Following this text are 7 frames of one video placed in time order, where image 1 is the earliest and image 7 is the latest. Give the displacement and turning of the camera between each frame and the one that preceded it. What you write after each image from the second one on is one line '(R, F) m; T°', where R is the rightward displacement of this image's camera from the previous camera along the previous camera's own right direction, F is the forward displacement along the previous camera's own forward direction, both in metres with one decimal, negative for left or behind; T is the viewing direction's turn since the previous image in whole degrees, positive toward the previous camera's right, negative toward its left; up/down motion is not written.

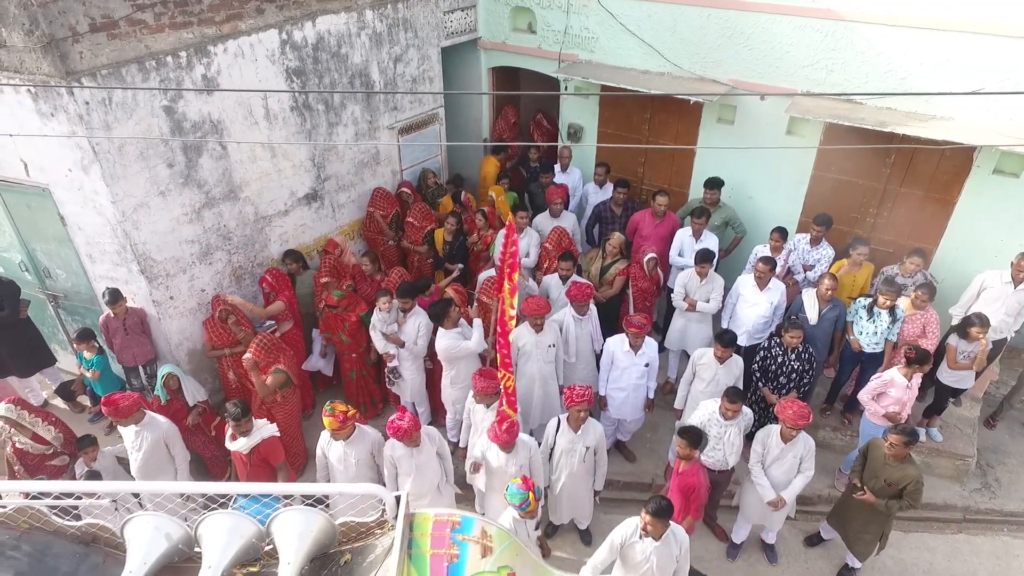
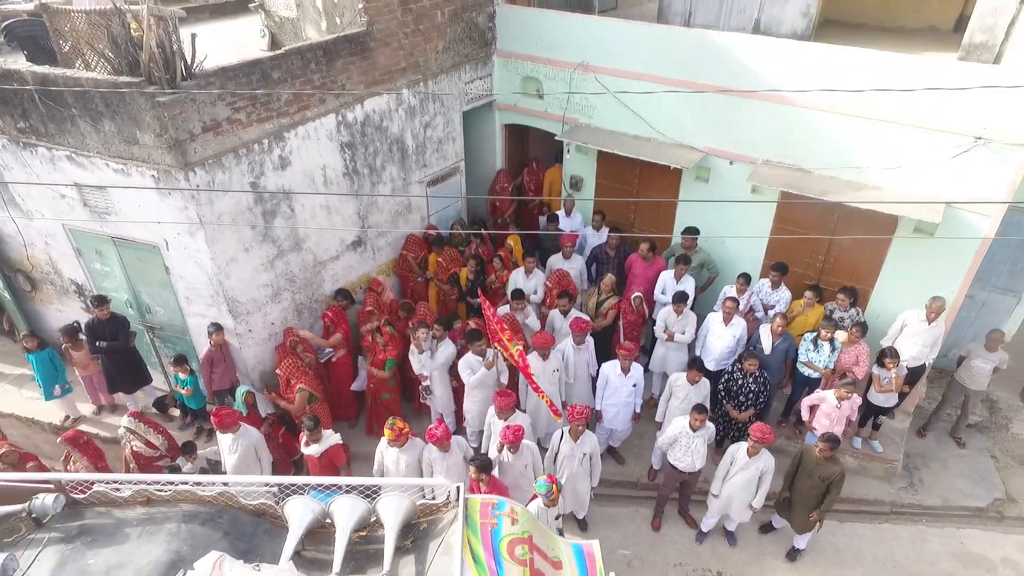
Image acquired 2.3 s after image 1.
(-0.1, -1.1) m; 0°
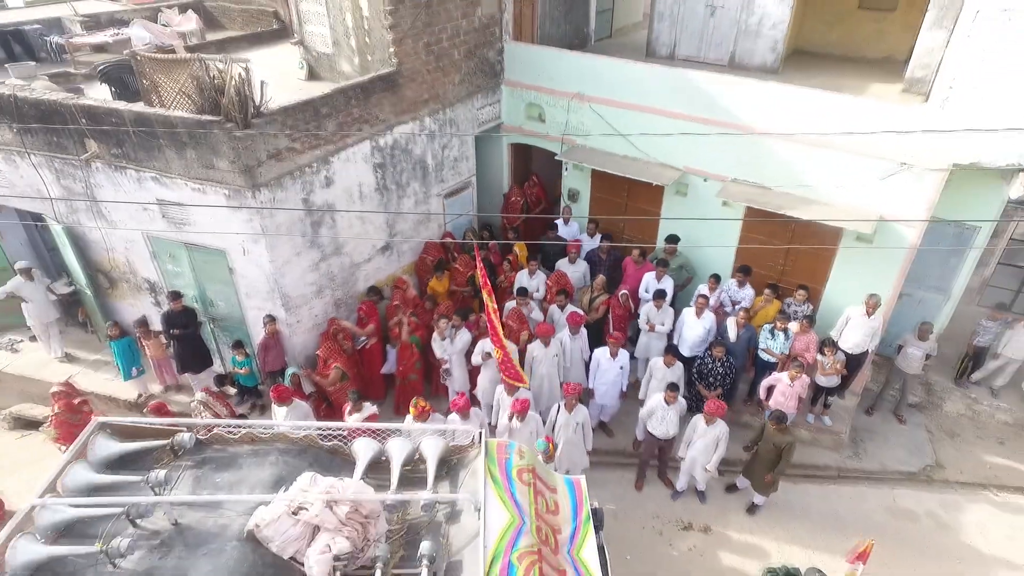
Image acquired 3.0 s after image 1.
(0.0, -1.1) m; 0°
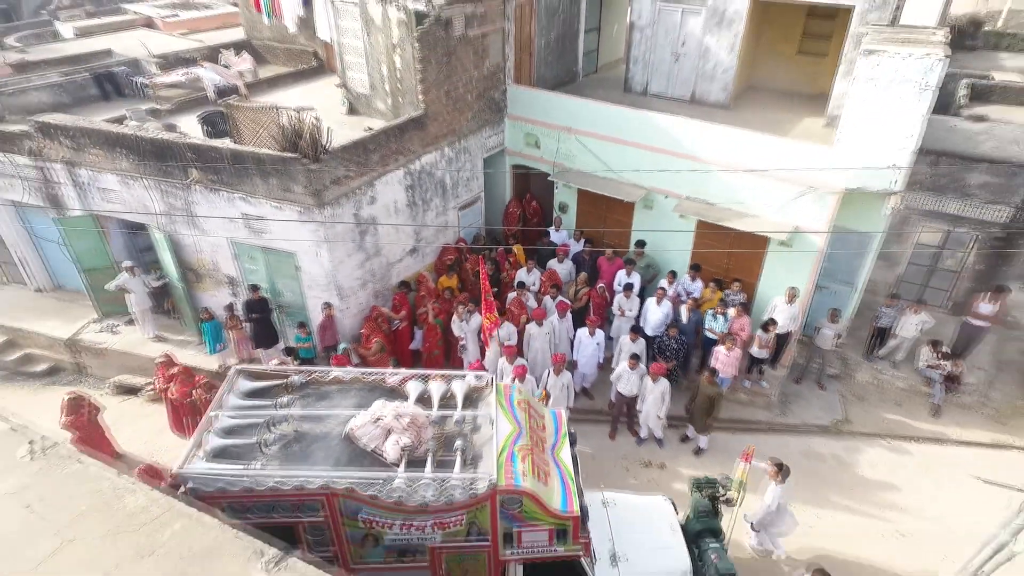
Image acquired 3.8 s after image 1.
(0.0, -2.0) m; 0°
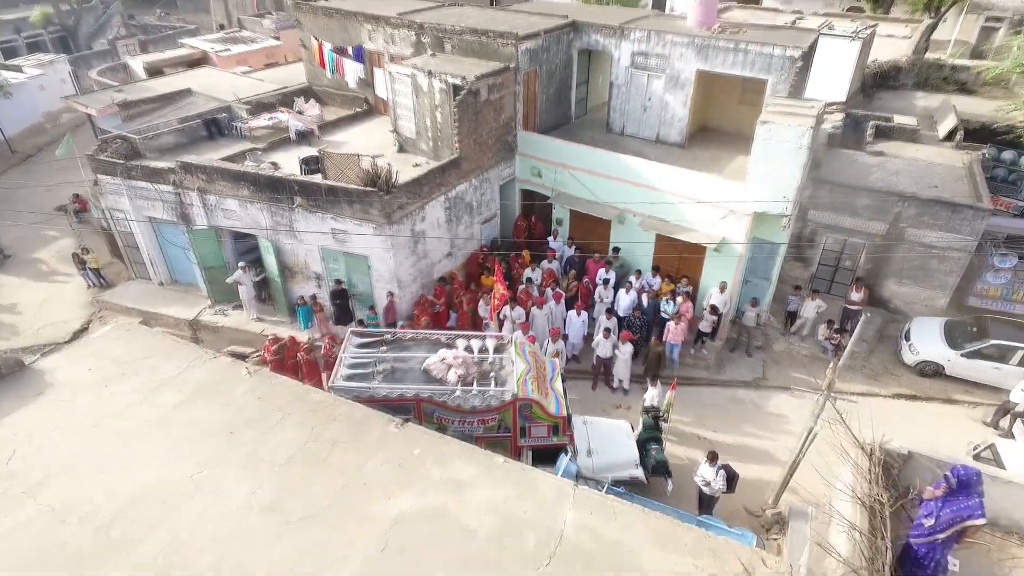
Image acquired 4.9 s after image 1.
(-0.2, -3.5) m; 0°
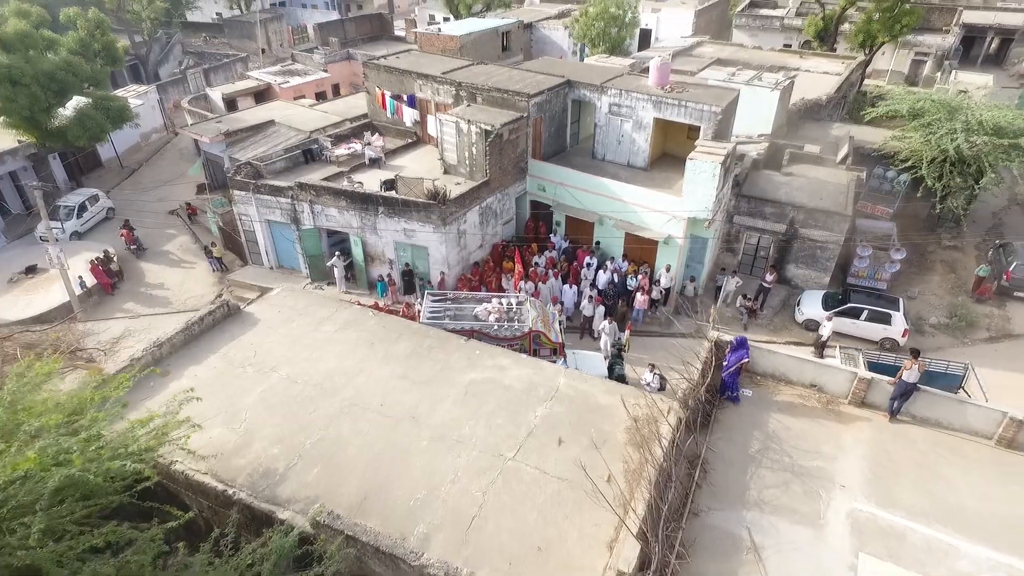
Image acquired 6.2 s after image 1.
(-0.4, -5.7) m; 0°
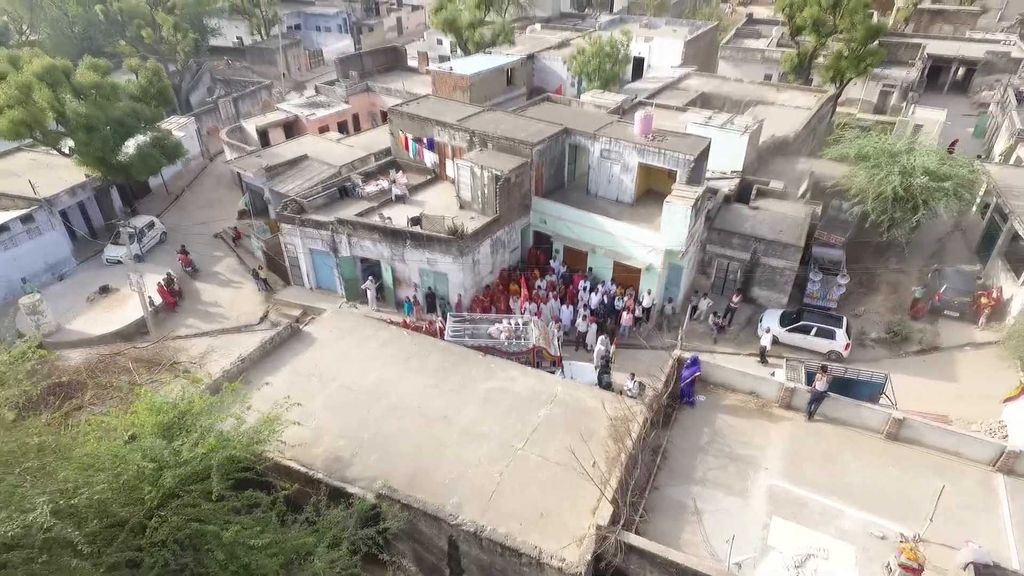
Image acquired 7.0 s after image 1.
(-0.2, -3.4) m; 0°
